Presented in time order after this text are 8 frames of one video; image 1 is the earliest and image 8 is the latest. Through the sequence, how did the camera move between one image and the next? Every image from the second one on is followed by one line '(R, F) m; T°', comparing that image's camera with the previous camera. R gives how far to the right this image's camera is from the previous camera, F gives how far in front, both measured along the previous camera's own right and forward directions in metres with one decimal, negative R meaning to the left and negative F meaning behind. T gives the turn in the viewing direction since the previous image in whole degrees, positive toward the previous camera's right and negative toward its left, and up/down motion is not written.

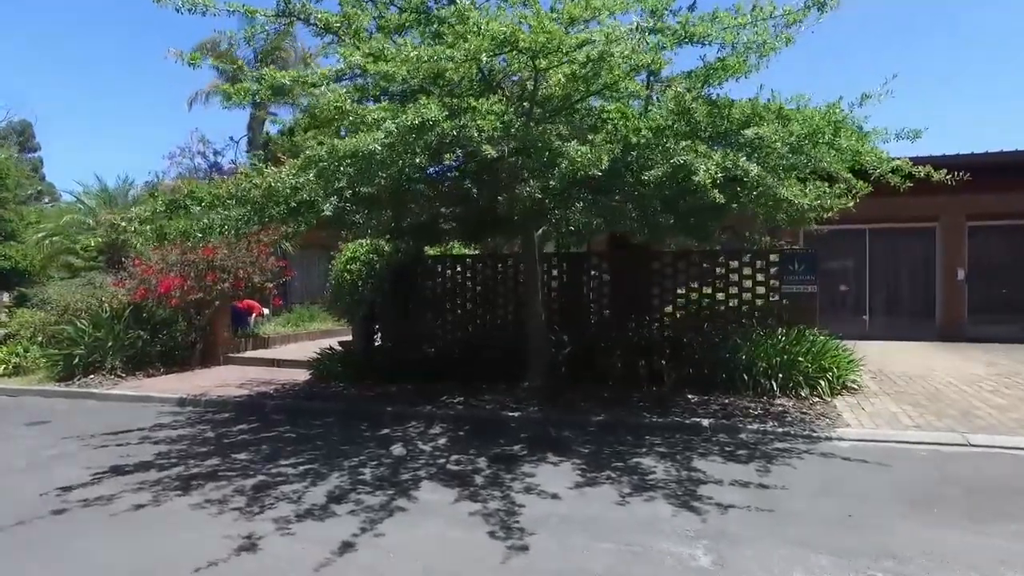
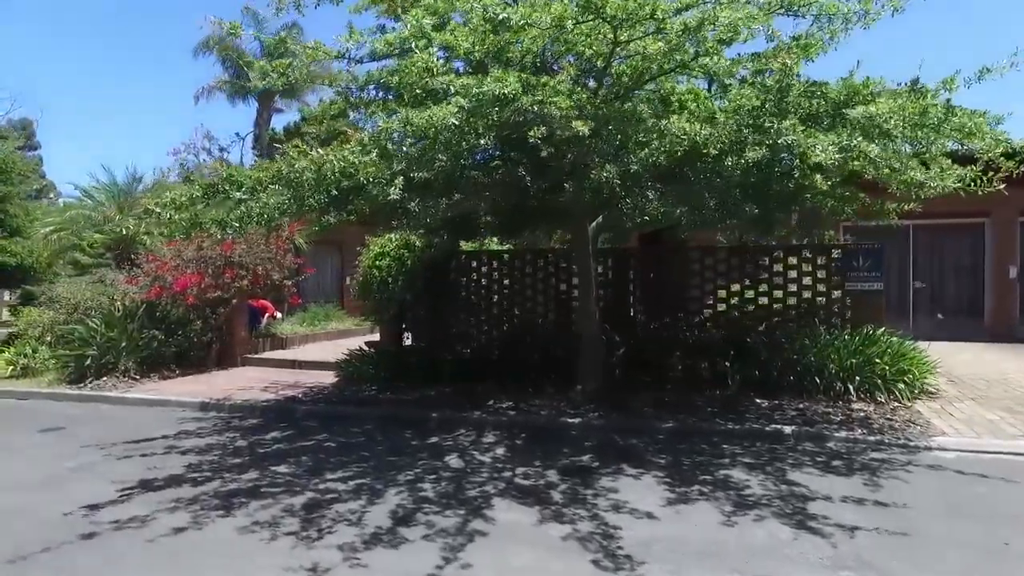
(-1.0, +0.7) m; 0°
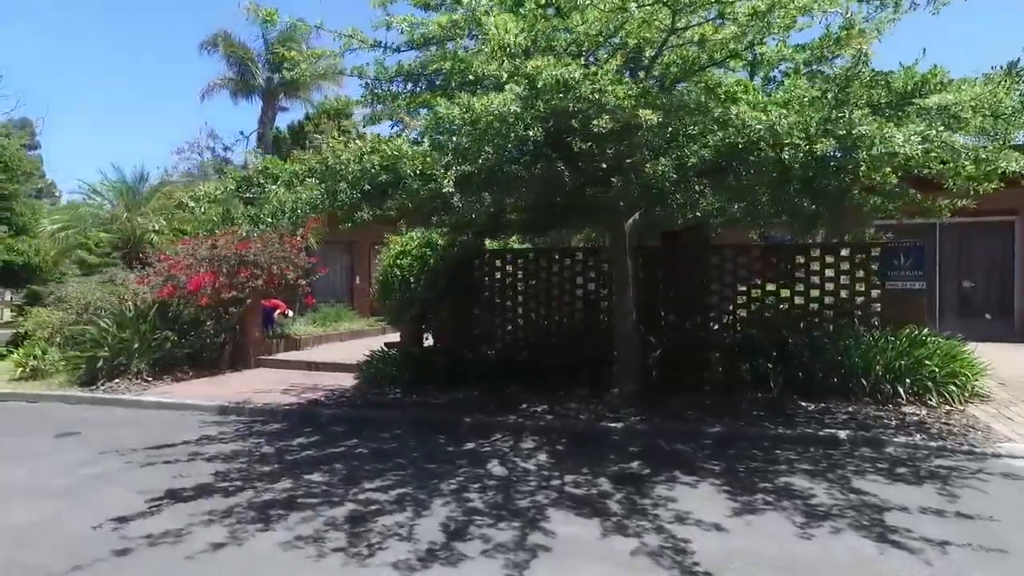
(-0.6, +0.3) m; 0°
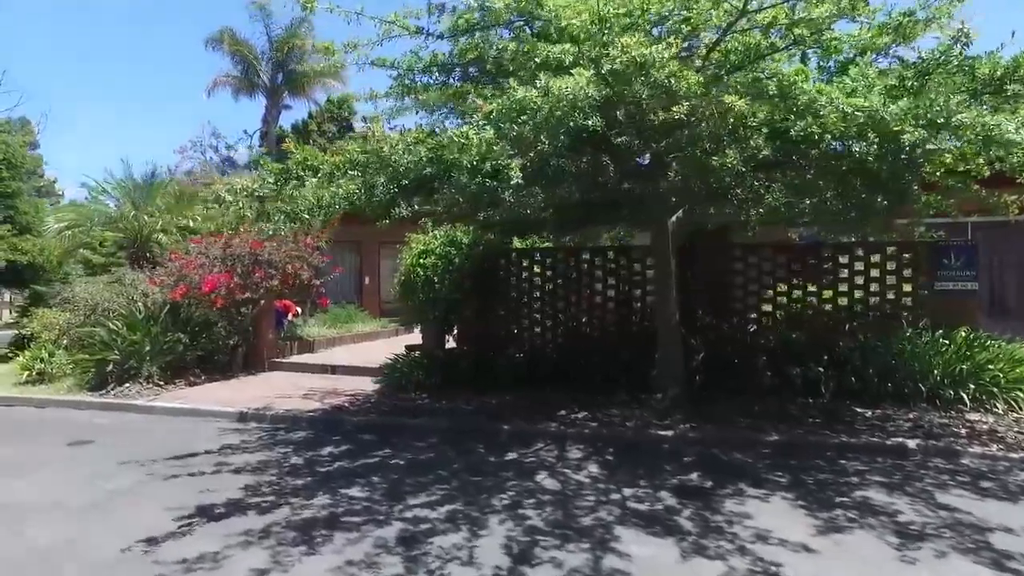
(-0.7, +0.4) m; 0°
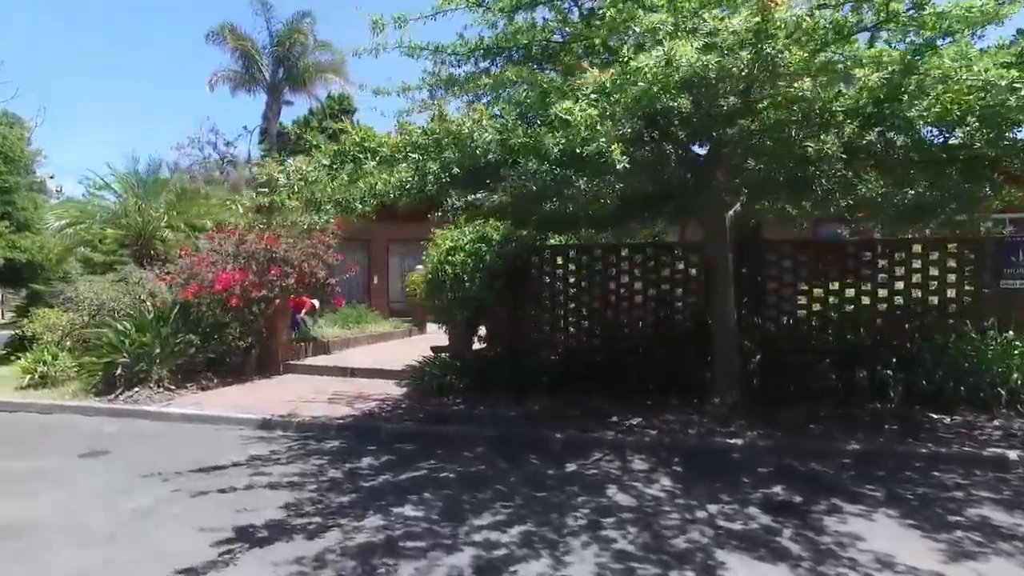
(-0.9, +0.6) m; +1°
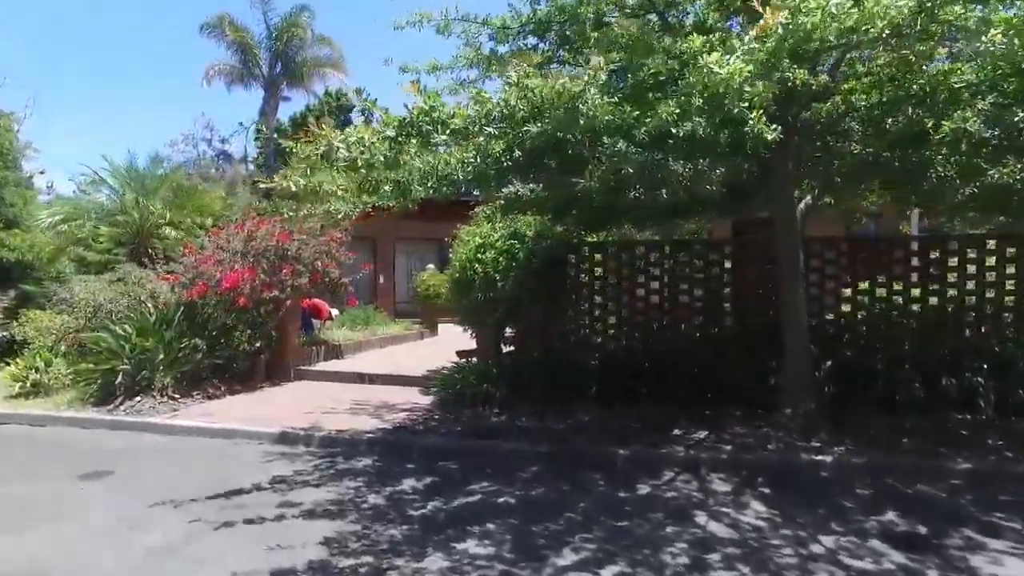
(-0.9, +0.8) m; +1°
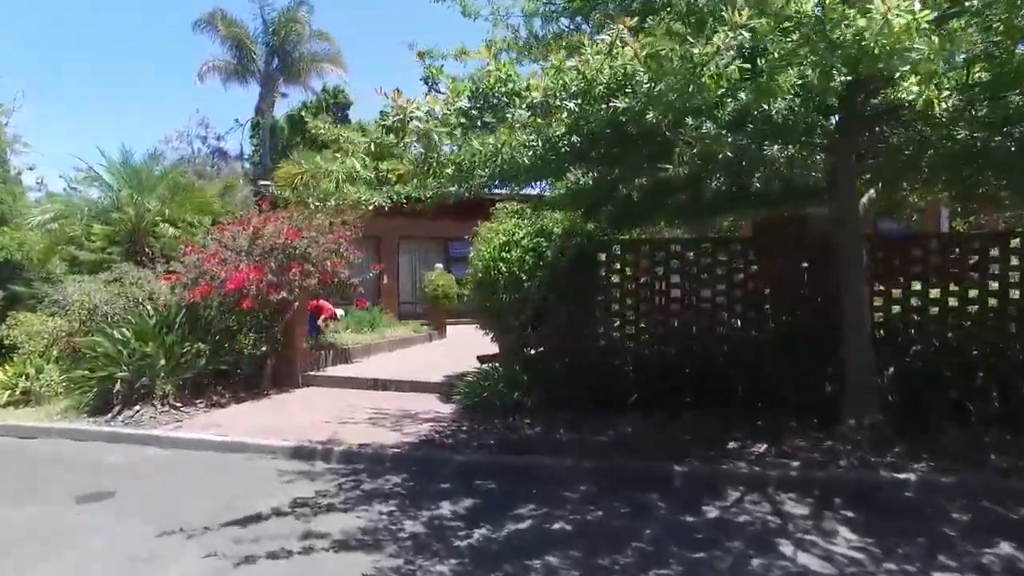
(-0.7, +0.6) m; +1°
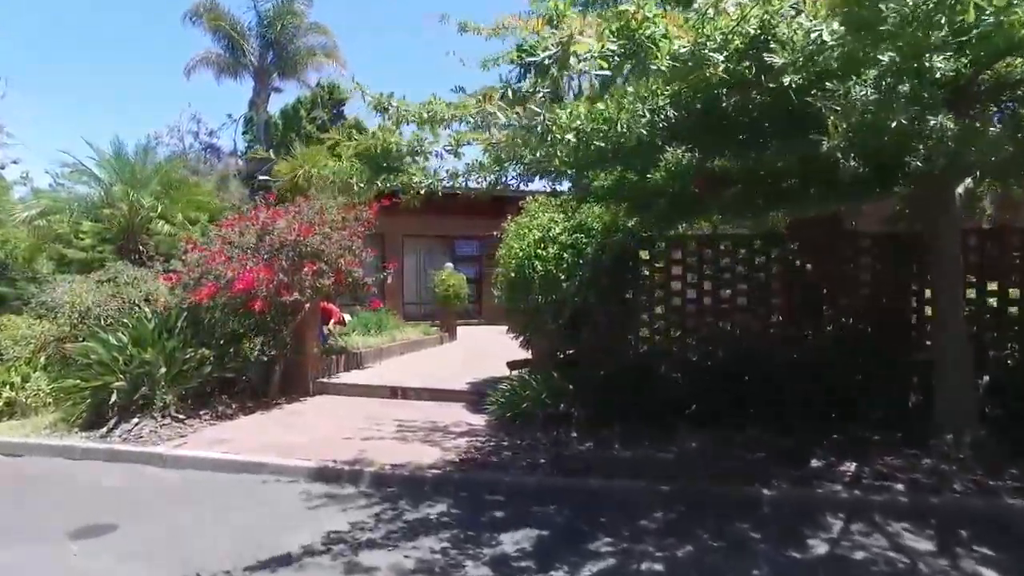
(-0.8, +0.8) m; +1°
